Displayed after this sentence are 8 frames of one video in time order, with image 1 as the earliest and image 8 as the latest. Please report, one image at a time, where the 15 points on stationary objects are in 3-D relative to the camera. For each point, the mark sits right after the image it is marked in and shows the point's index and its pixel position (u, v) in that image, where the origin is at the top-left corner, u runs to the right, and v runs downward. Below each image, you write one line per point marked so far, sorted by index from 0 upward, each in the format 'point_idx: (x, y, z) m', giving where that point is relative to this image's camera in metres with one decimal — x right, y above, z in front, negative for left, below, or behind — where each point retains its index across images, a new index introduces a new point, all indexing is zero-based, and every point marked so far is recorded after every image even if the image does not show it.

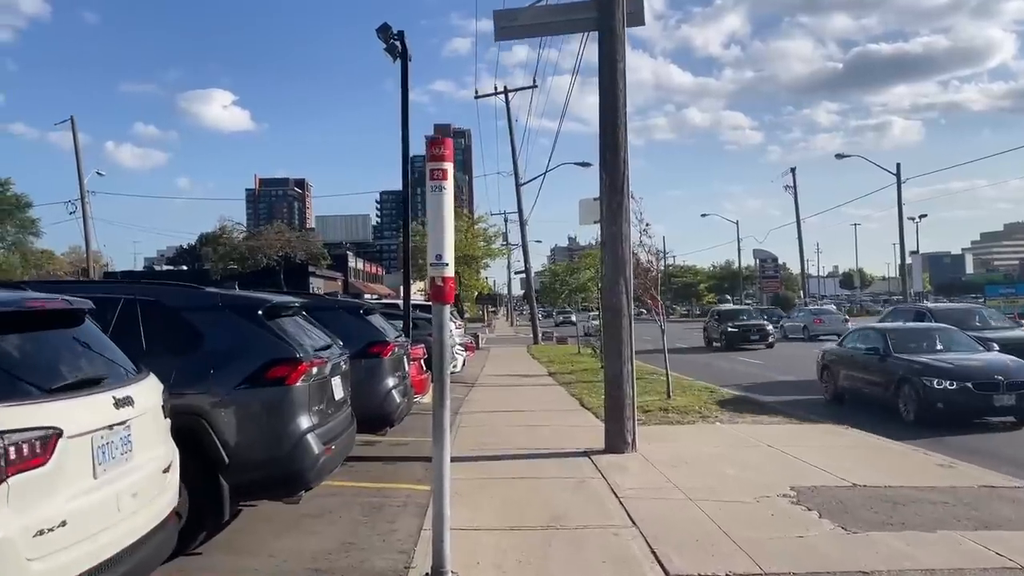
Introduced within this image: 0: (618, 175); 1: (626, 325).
0: (+1.2, +1.3, +10.2) m
1: (+1.3, -0.4, +10.1) m
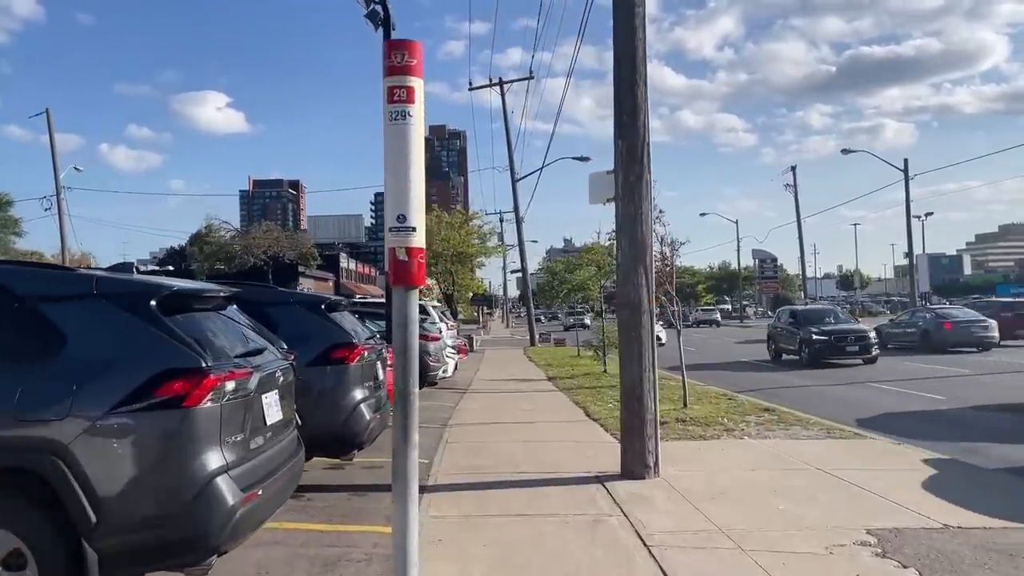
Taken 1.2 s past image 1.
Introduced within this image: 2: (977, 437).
0: (+1.2, +1.4, +8.4) m
1: (+1.3, -0.3, +8.4) m
2: (+5.9, -1.9, +11.3) m
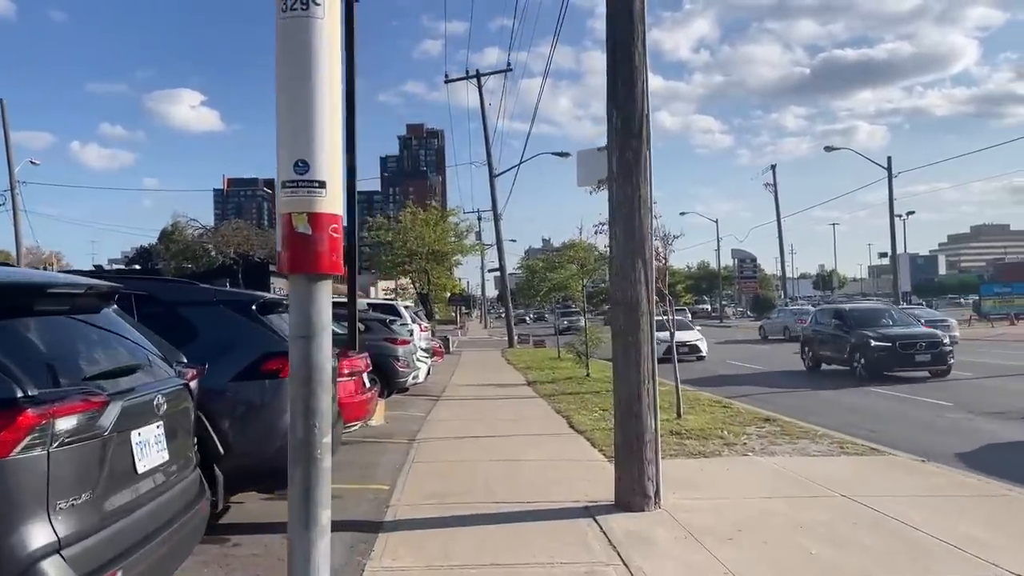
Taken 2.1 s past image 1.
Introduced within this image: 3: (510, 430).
0: (+1.0, +1.4, +7.2) m
1: (+1.1, -0.3, +7.1) m
2: (+5.6, -1.9, +10.1) m
3: (0.0, -1.9, +12.1) m
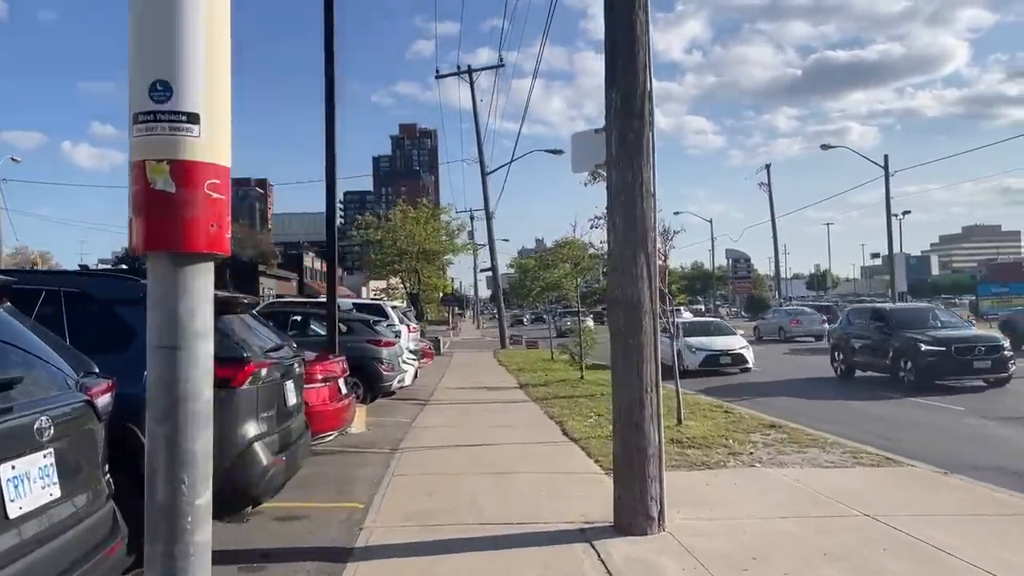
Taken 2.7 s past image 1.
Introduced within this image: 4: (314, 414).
0: (+0.9, +1.4, +6.4) m
1: (+1.0, -0.3, +6.3) m
2: (+5.5, -1.9, +9.4) m
3: (-0.2, -1.9, +11.4) m
4: (-1.9, -1.2, +8.3) m
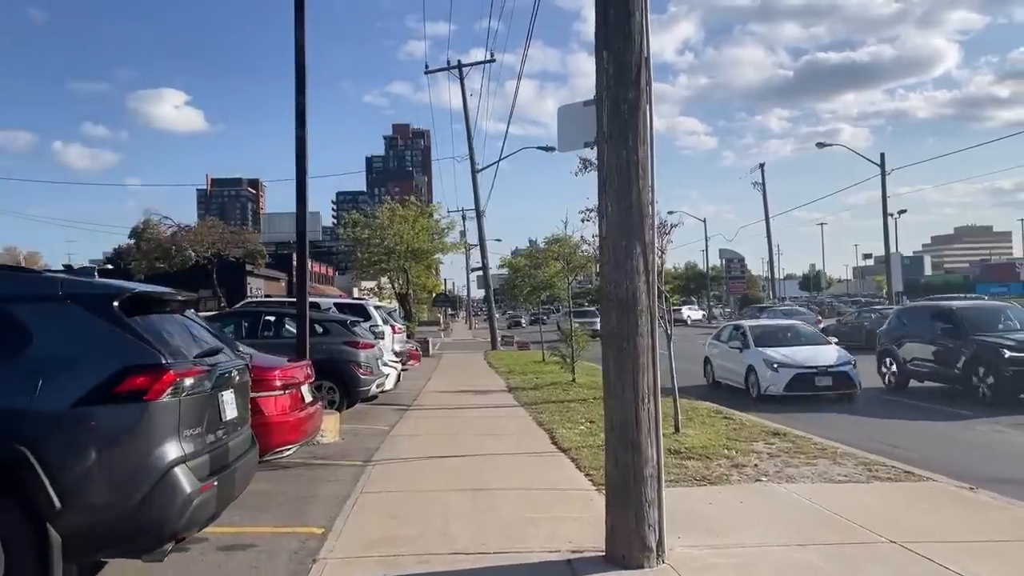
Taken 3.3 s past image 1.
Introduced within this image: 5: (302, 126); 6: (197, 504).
0: (+0.7, +1.5, +5.6) m
1: (+0.8, -0.3, +5.5) m
2: (+5.3, -1.8, +8.6) m
3: (-0.4, -1.9, +10.5) m
4: (-2.0, -1.1, +7.4) m
5: (-2.7, +2.0, +11.3) m
6: (-1.6, -1.1, +4.5) m
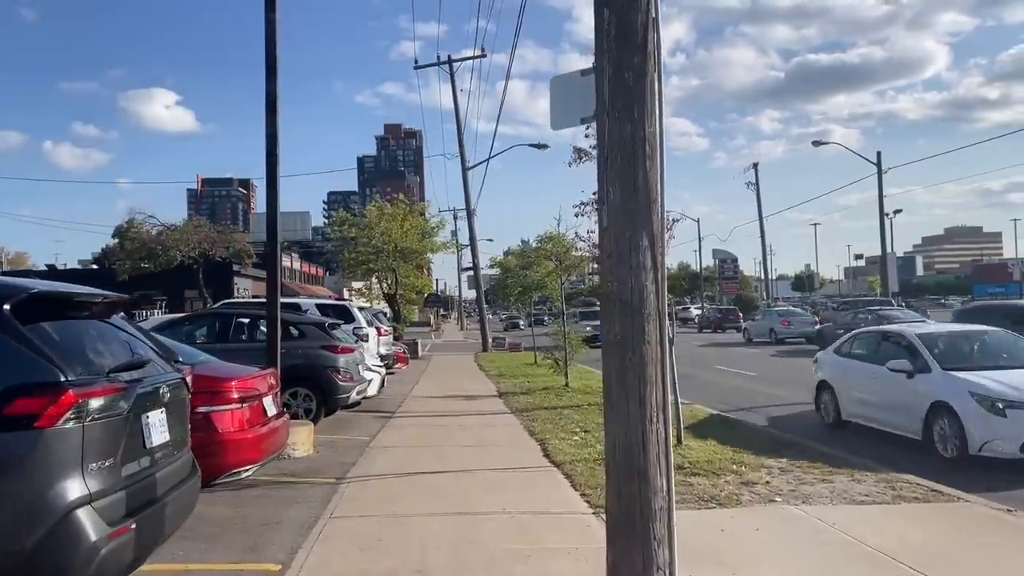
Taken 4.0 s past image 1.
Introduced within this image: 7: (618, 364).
0: (+0.7, +1.5, +4.7) m
1: (+0.7, -0.3, +4.7) m
2: (+5.2, -1.8, +7.8) m
3: (-0.5, -1.9, +9.7) m
4: (-2.1, -1.1, +6.6) m
5: (-2.8, +2.0, +10.4) m
6: (-1.7, -1.1, +3.7) m
7: (+0.6, -0.4, +4.7) m
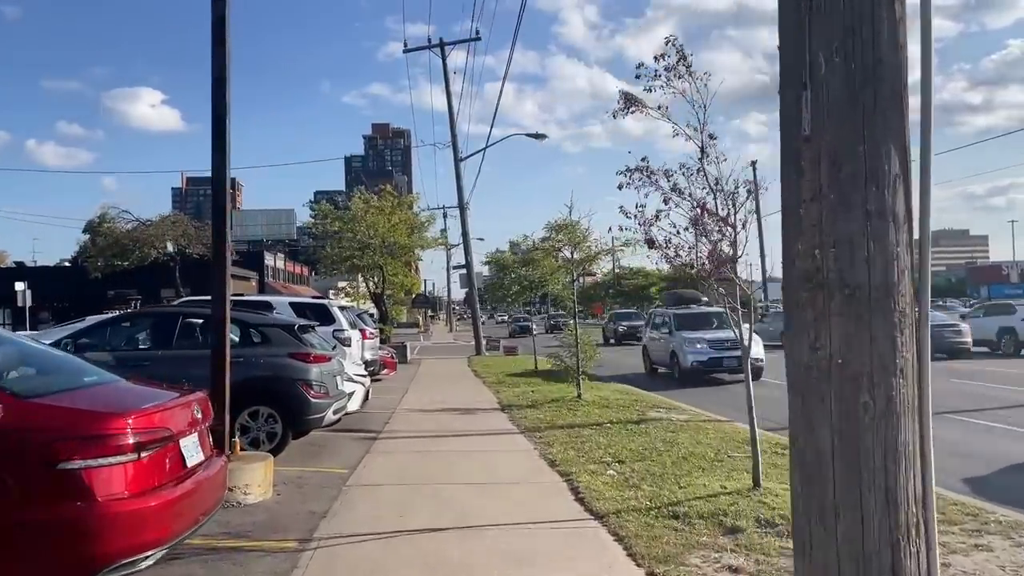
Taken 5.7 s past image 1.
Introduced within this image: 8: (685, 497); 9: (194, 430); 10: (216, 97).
0: (+0.9, +1.5, +2.4) m
1: (+1.0, -0.2, +2.3) m
2: (+5.4, -1.8, +5.5) m
3: (-0.3, -1.8, +7.3) m
4: (-1.9, -1.1, +4.2) m
5: (-2.6, +2.1, +8.0) m
6: (-1.4, -1.0, +1.3) m
7: (+0.8, -0.3, +2.3) m
8: (+1.4, -1.7, +7.4) m
9: (-1.8, -0.8, +5.1) m
10: (-2.7, +1.7, +8.0) m
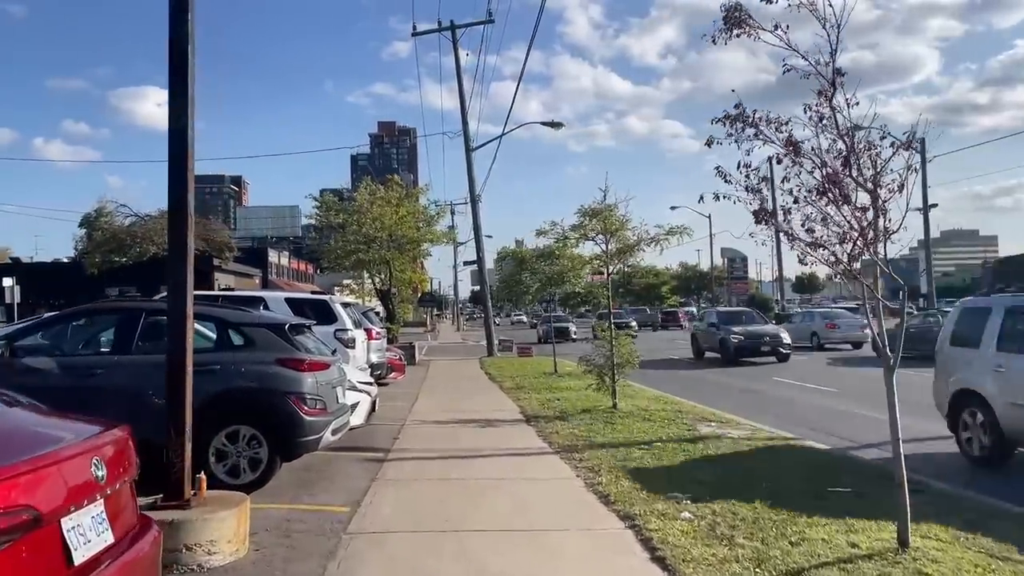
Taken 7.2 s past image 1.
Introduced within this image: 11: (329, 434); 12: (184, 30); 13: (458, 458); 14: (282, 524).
0: (+1.3, +1.6, +0.4) m
1: (+1.4, -0.1, +0.3) m
2: (+5.8, -1.7, +3.5) m
3: (+0.1, -1.7, +5.3) m
4: (-1.5, -1.0, +2.2) m
5: (-2.2, +2.2, +6.0) m
6: (-1.1, -0.9, -0.7) m
7: (+1.2, -0.2, +0.3) m
8: (+1.8, -1.7, +5.4) m
9: (-1.4, -0.7, +3.2) m
10: (-2.3, +1.8, +6.1) m
11: (-1.7, -1.3, +8.2) m
12: (-2.2, +1.7, +6.1) m
13: (-0.6, -1.9, +10.1) m
14: (-1.7, -1.8, +6.7) m
